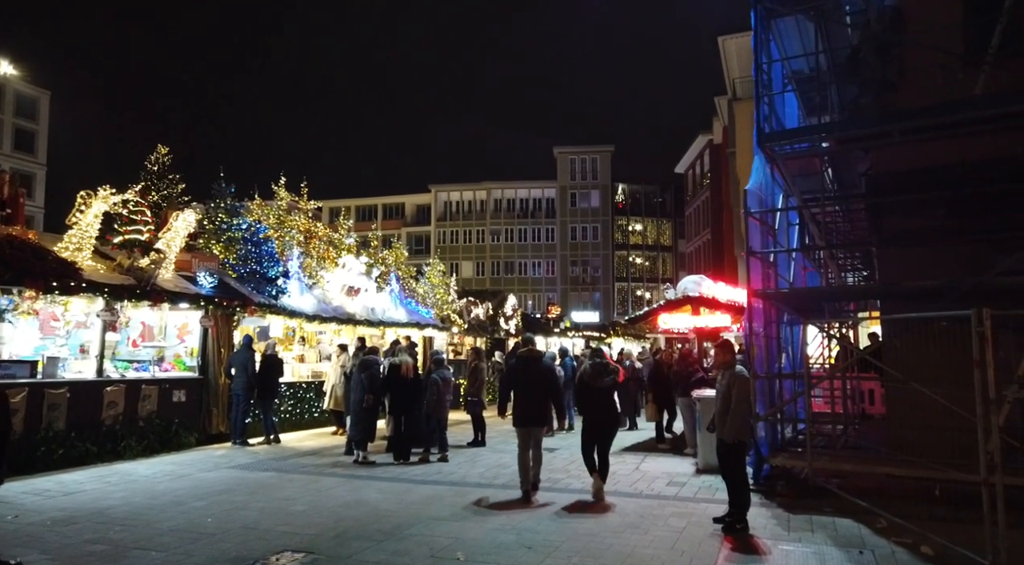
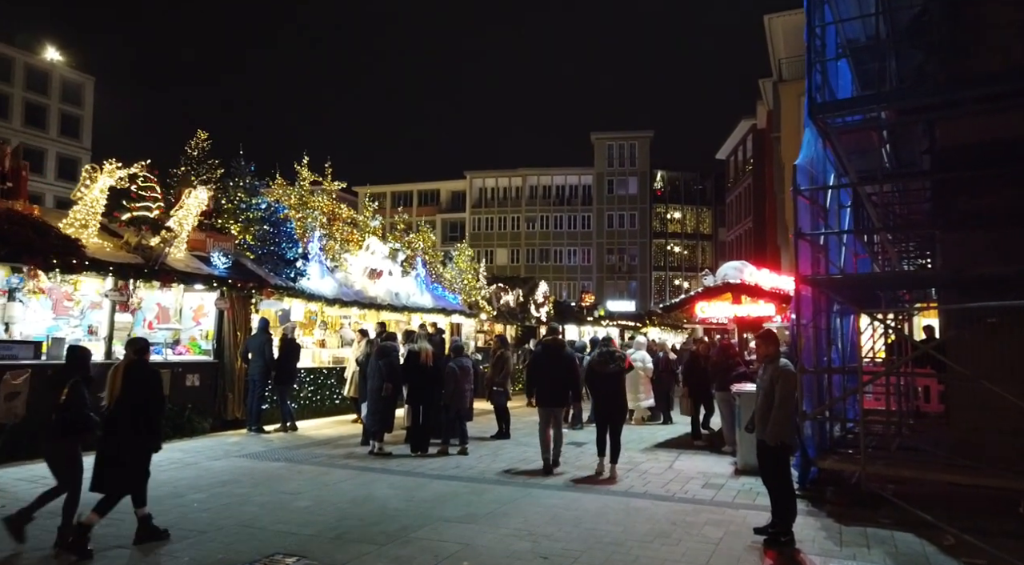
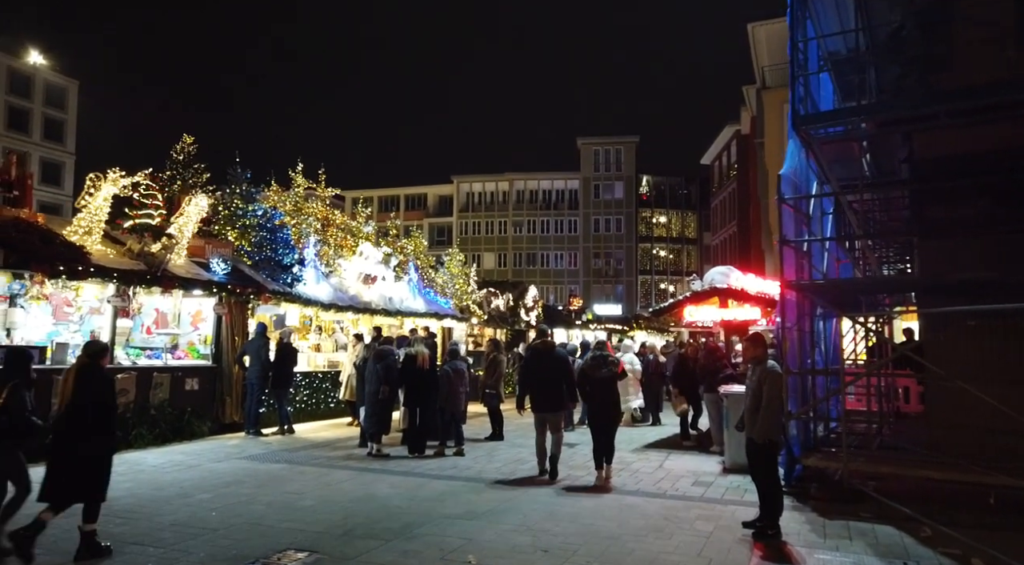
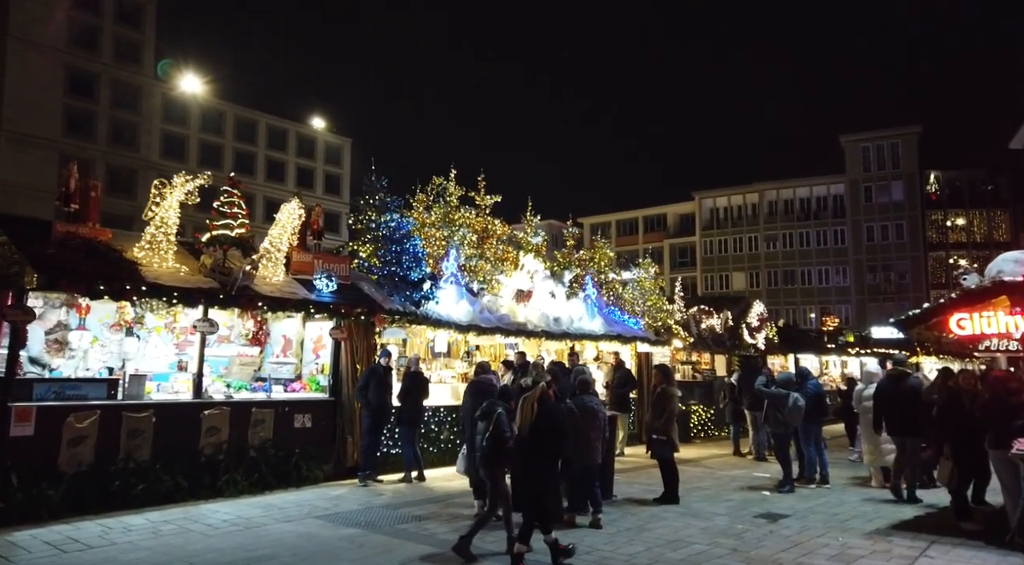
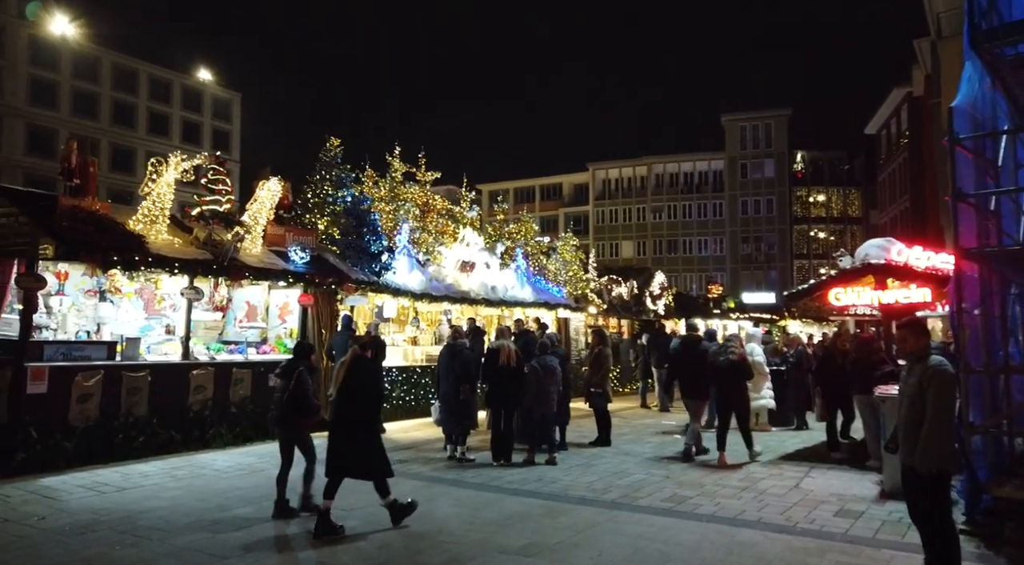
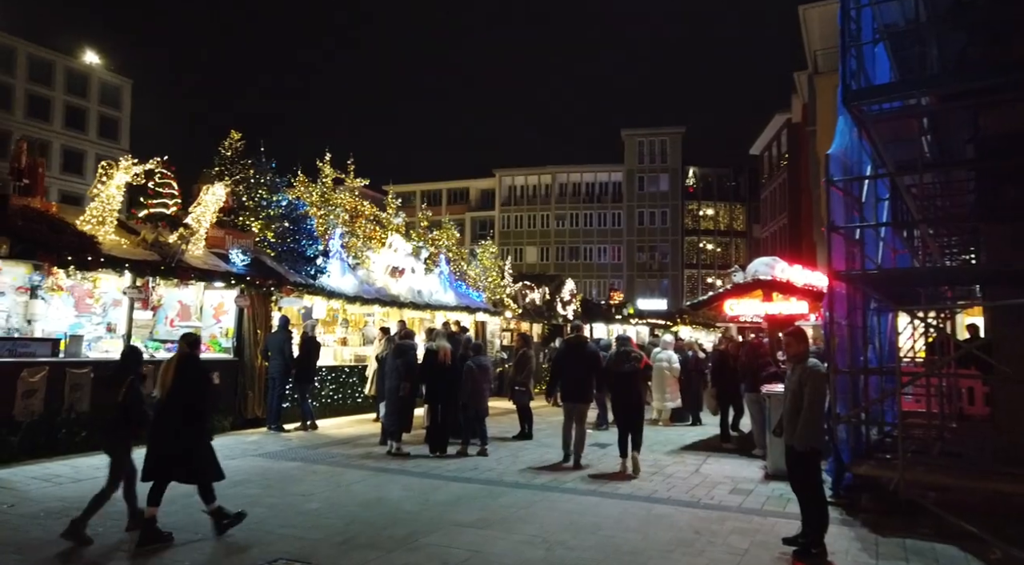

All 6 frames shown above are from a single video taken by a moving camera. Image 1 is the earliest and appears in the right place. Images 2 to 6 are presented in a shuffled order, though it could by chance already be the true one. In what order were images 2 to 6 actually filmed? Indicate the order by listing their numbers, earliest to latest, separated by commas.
3, 2, 6, 5, 4
